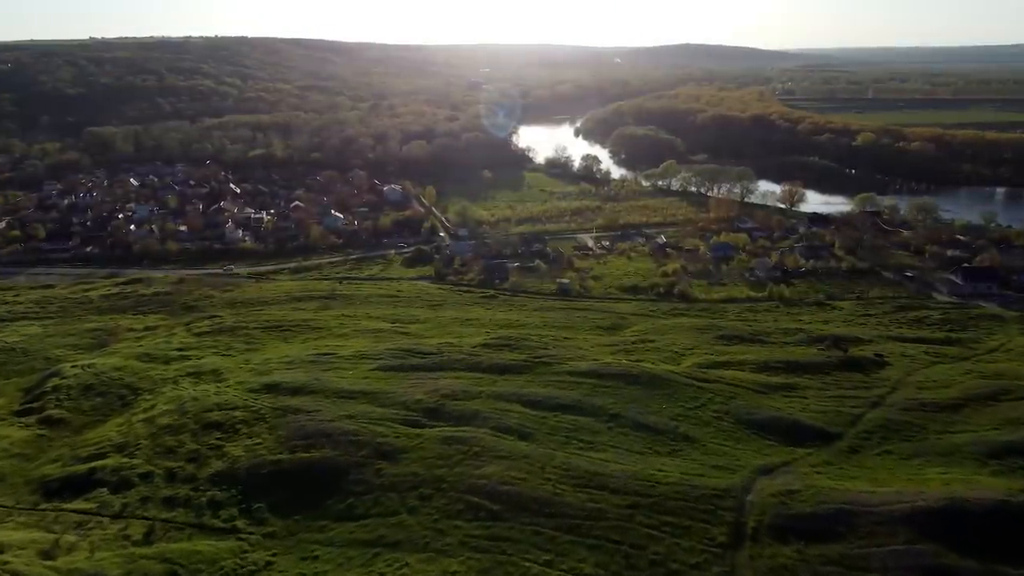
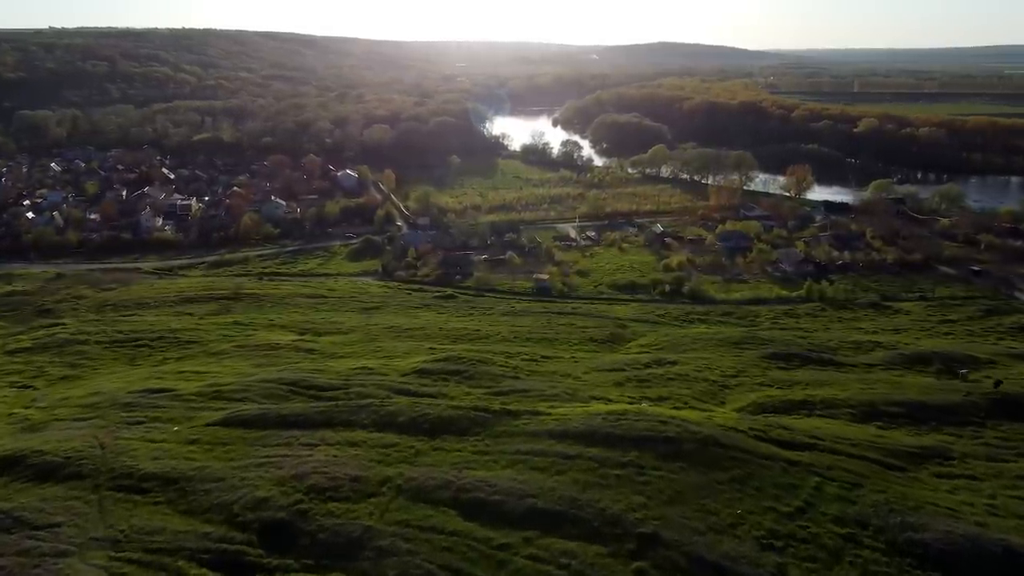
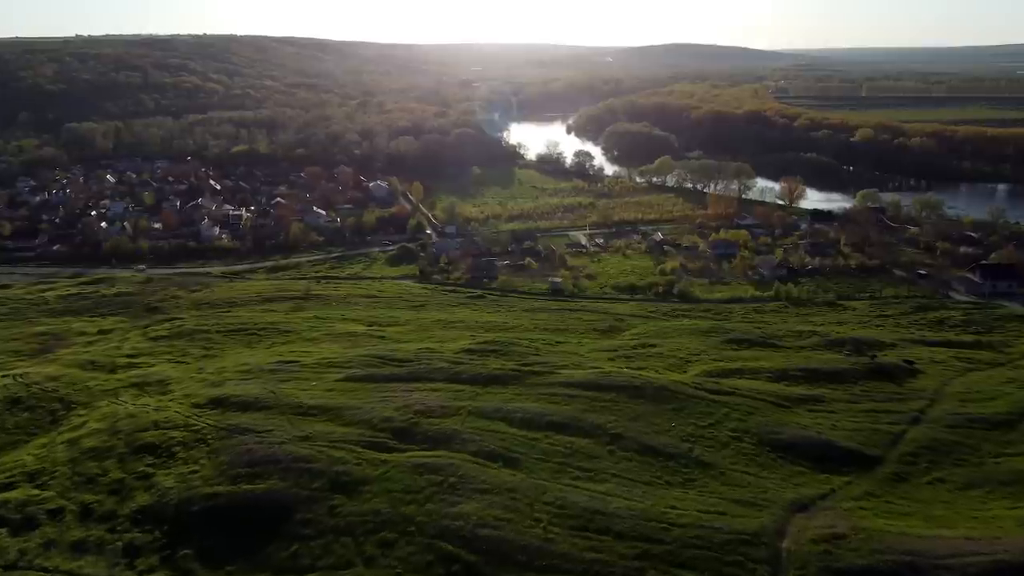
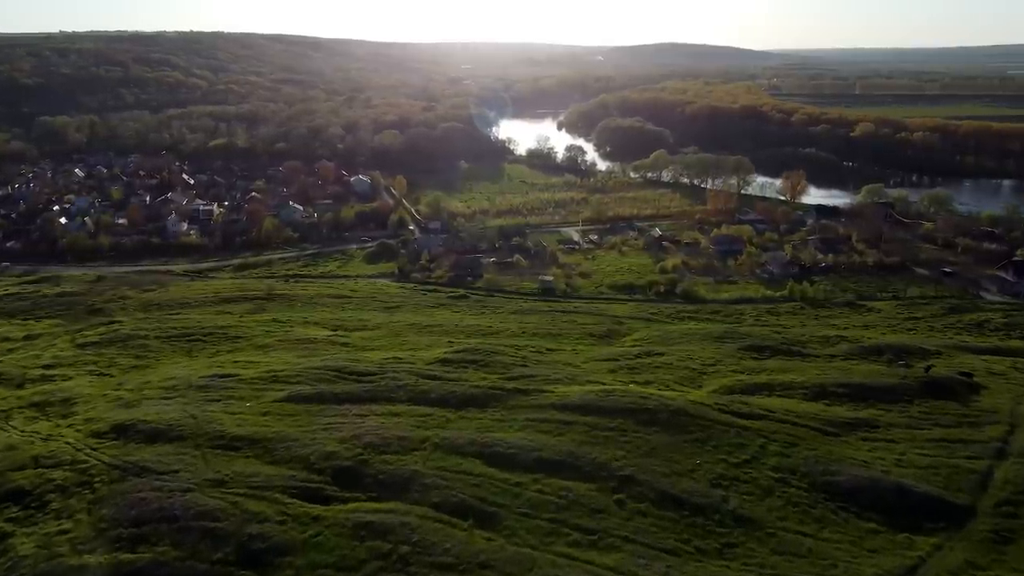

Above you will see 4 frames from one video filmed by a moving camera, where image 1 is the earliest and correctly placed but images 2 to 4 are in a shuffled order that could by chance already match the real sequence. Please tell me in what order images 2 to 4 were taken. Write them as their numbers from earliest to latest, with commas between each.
3, 4, 2
